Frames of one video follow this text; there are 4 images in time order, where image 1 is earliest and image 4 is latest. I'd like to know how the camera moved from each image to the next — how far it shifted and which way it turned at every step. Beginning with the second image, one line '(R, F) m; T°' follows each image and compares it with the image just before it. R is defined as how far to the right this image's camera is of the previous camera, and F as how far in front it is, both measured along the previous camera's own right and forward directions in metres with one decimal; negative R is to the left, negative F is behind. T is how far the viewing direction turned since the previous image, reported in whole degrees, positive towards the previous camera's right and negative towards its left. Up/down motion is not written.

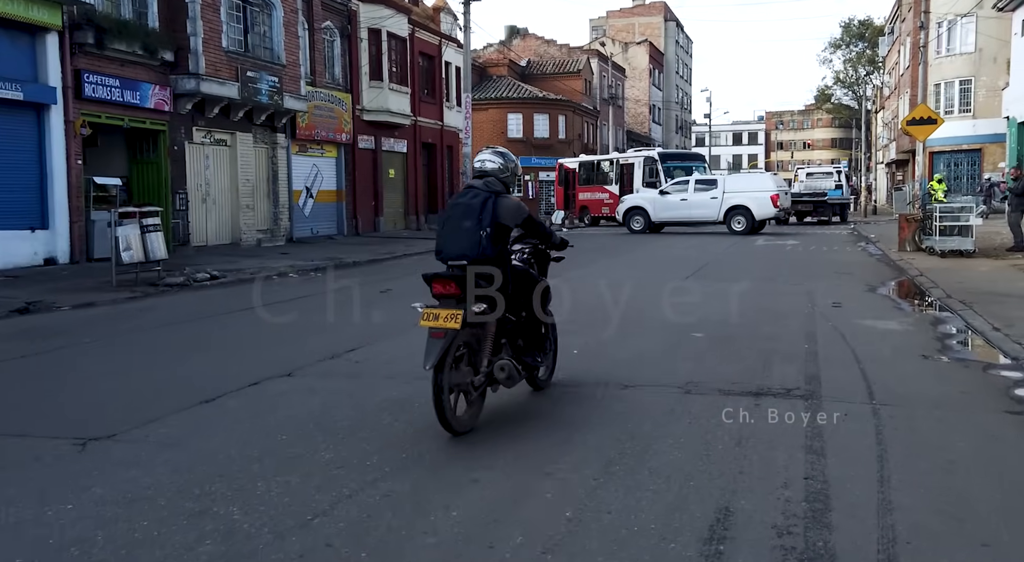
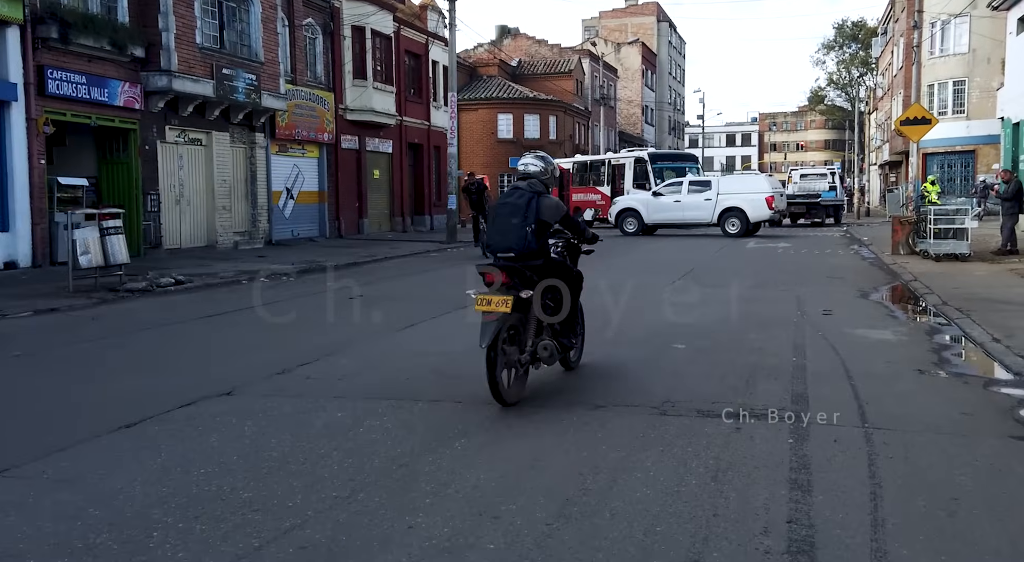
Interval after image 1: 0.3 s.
(+0.2, +0.5) m; 0°
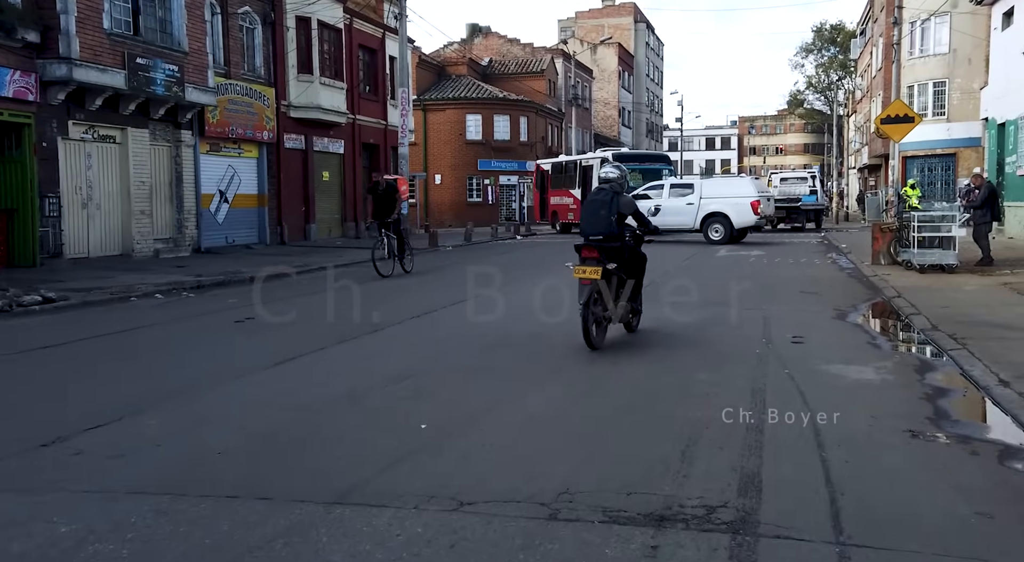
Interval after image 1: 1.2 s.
(+0.7, +1.7) m; +1°
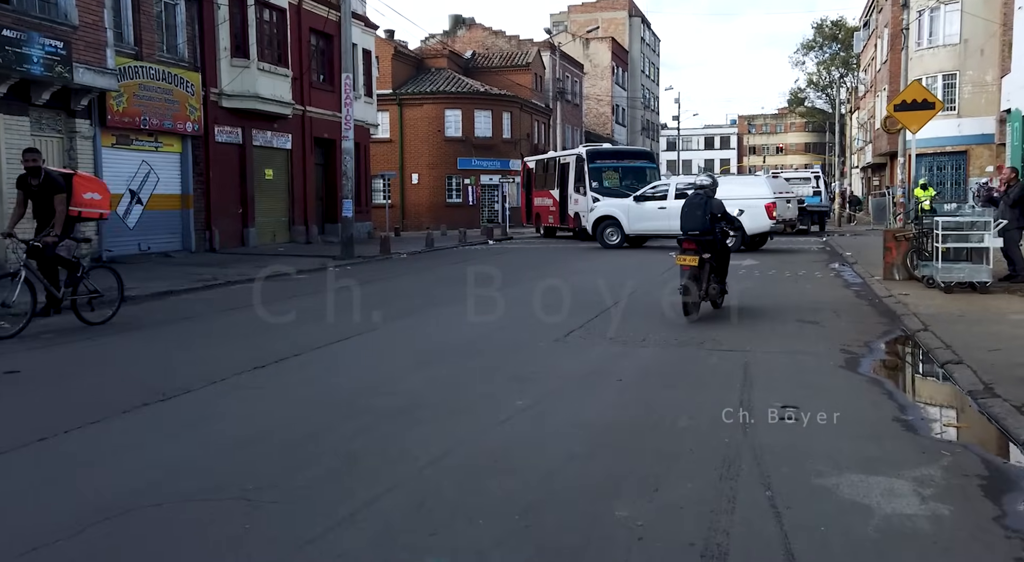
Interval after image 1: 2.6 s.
(+0.9, +2.8) m; 0°
